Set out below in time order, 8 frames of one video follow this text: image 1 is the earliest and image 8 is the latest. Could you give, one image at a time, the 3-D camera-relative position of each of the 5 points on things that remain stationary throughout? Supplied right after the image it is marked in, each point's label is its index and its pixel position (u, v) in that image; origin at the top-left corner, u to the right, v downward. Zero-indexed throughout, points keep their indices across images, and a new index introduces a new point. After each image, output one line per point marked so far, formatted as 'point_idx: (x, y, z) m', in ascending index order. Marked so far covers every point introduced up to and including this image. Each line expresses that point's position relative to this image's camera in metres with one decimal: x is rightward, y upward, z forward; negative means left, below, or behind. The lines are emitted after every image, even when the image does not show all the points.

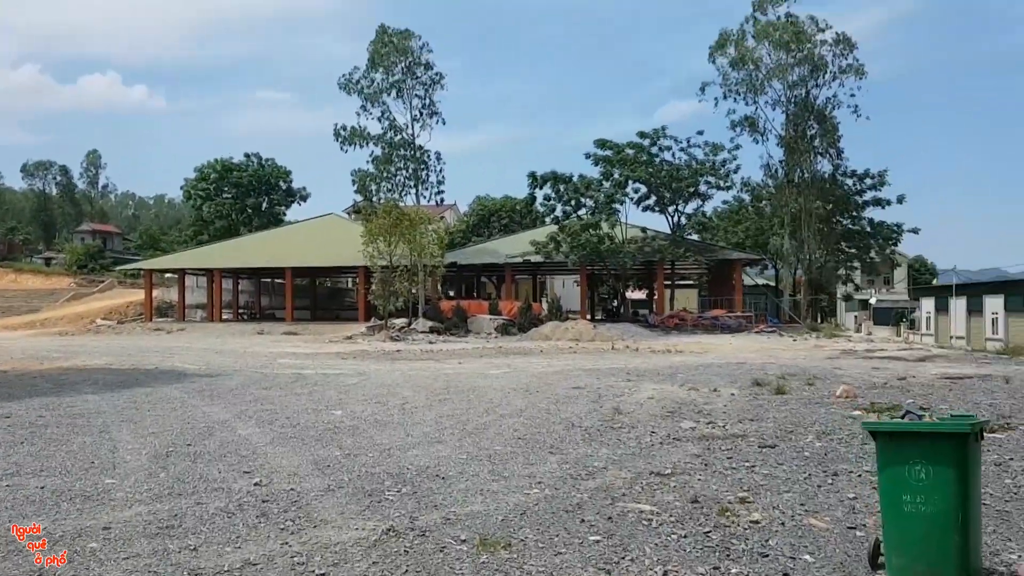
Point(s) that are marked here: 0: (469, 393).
0: (-0.7, -1.6, +14.0) m
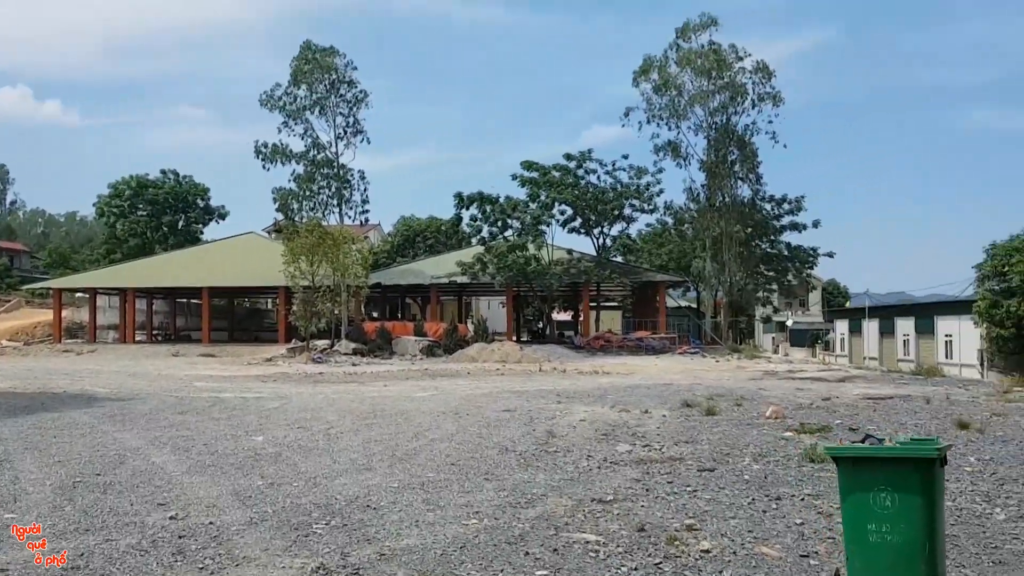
0: (-1.7, -1.9, +13.6) m
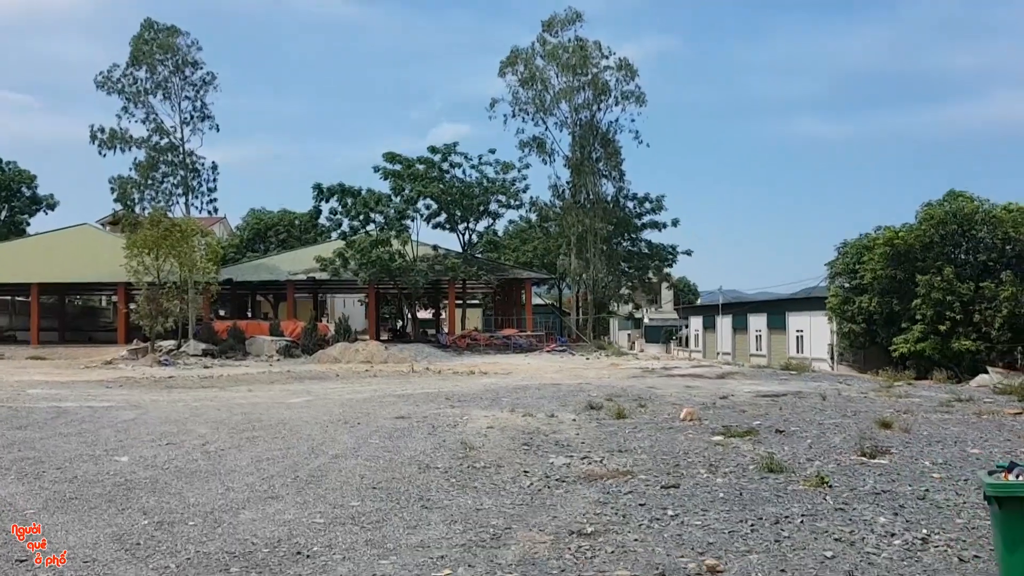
0: (-3.1, -1.9, +12.1) m
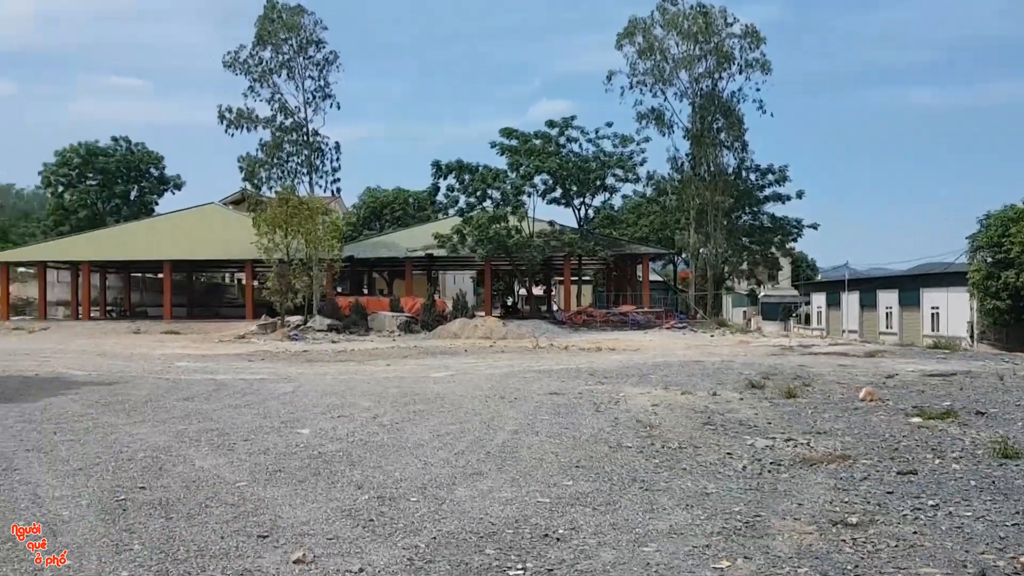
0: (-1.0, -1.5, +12.0) m
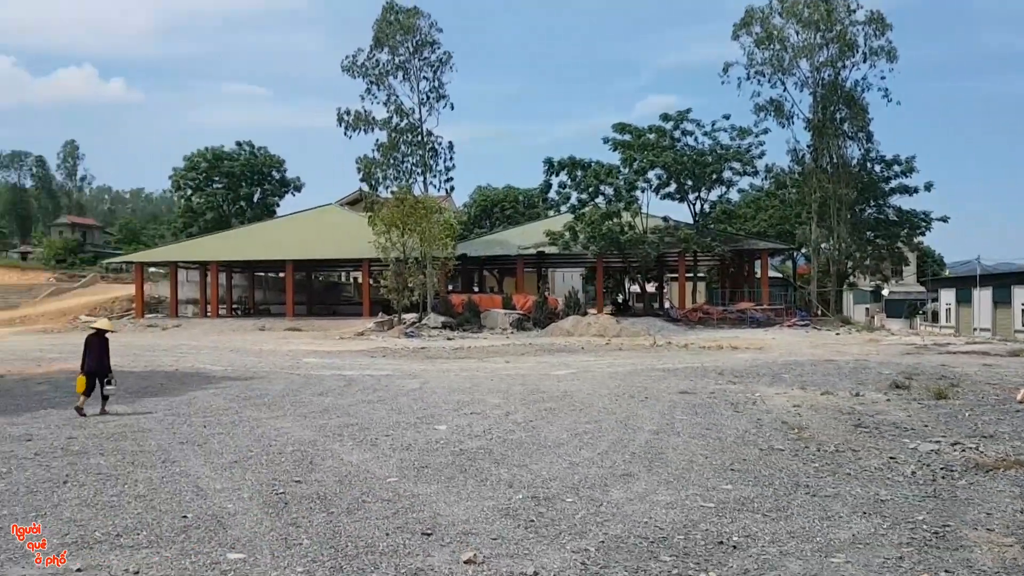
0: (+0.7, -1.5, +11.9) m
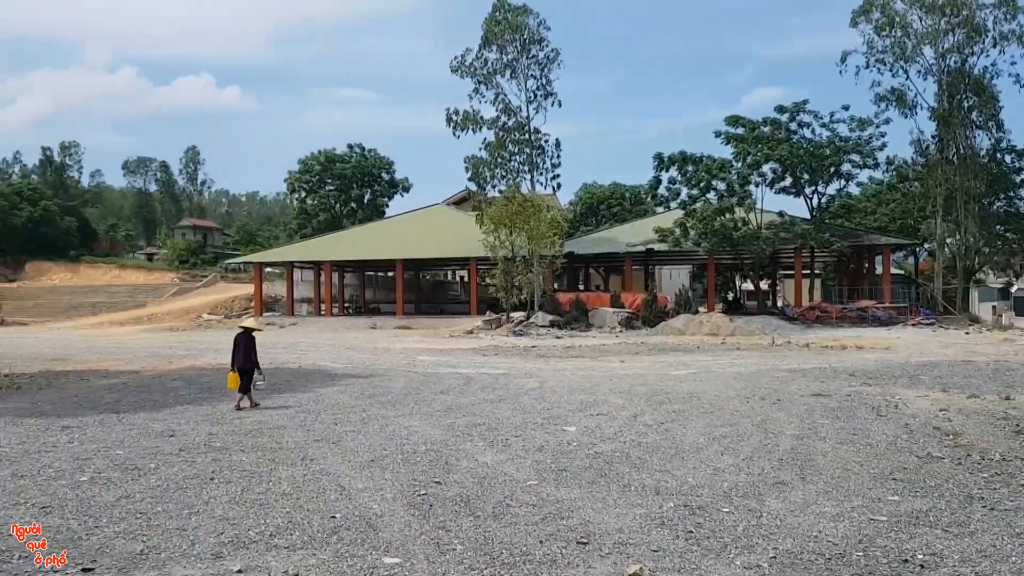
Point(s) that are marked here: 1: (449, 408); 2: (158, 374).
0: (+2.3, -1.4, +11.6) m
1: (-0.8, -1.5, +11.1) m
2: (-6.3, -1.5, +16.1) m
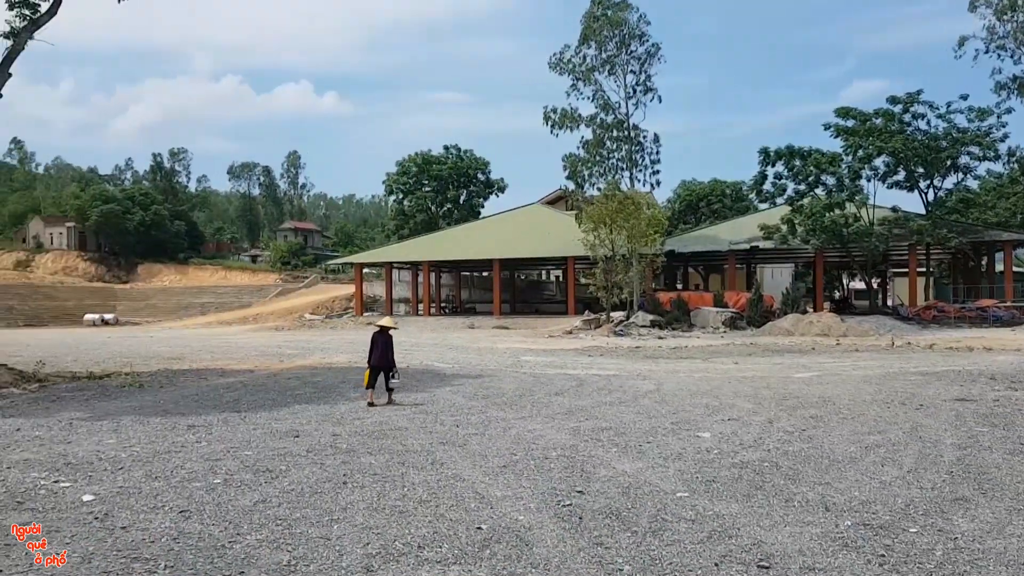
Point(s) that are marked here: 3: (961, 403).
0: (+3.8, -1.4, +10.9) m
1: (+0.7, -1.4, +10.8) m
2: (-4.3, -1.5, +16.3) m
3: (+5.5, -1.4, +11.2) m
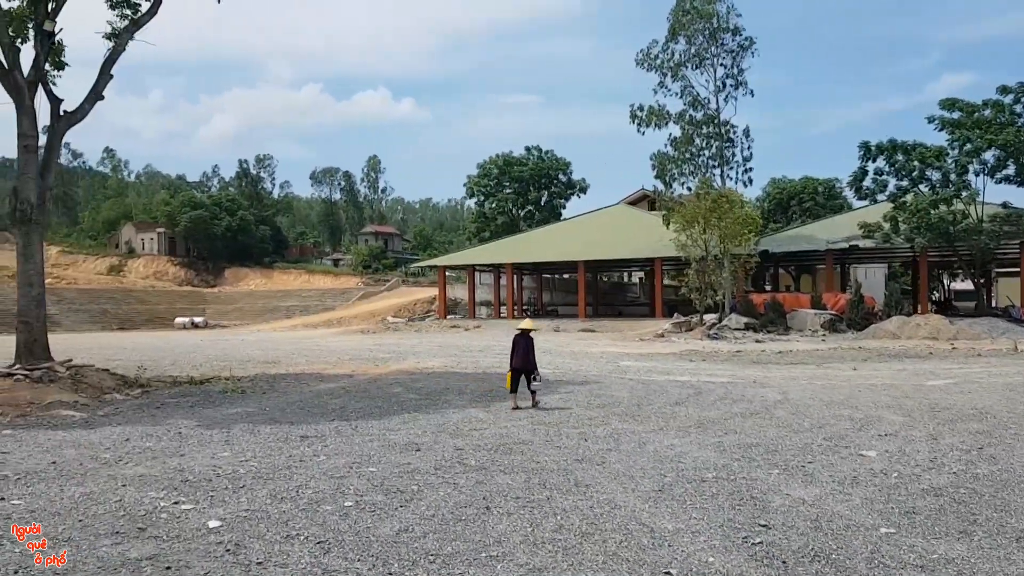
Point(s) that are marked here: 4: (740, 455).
0: (+5.2, -1.4, +9.8) m
1: (+2.0, -1.5, +9.9) m
2: (-2.4, -1.6, +15.8) m
3: (+6.9, -1.4, +9.9) m
4: (+1.9, -1.4, +7.7) m
